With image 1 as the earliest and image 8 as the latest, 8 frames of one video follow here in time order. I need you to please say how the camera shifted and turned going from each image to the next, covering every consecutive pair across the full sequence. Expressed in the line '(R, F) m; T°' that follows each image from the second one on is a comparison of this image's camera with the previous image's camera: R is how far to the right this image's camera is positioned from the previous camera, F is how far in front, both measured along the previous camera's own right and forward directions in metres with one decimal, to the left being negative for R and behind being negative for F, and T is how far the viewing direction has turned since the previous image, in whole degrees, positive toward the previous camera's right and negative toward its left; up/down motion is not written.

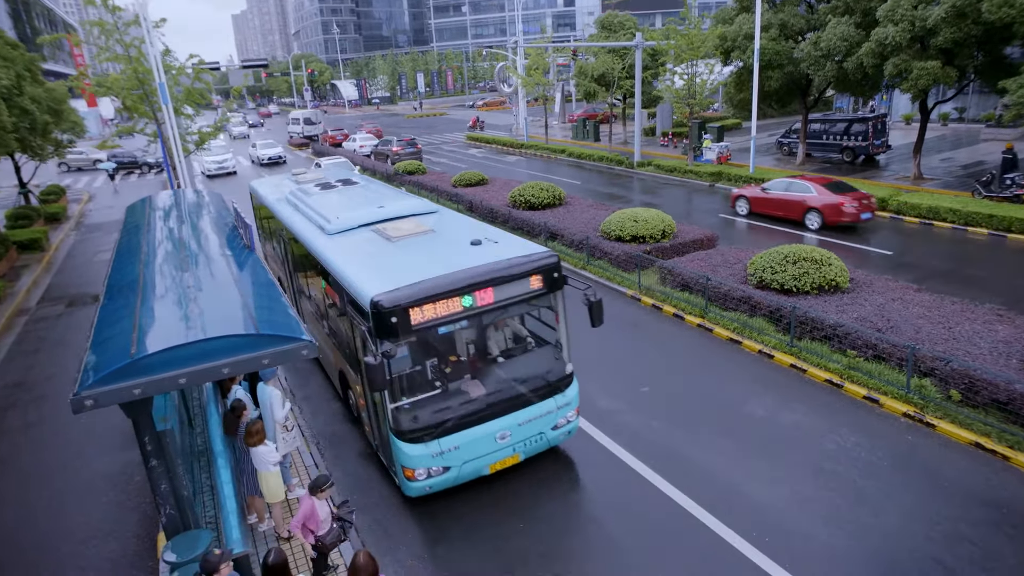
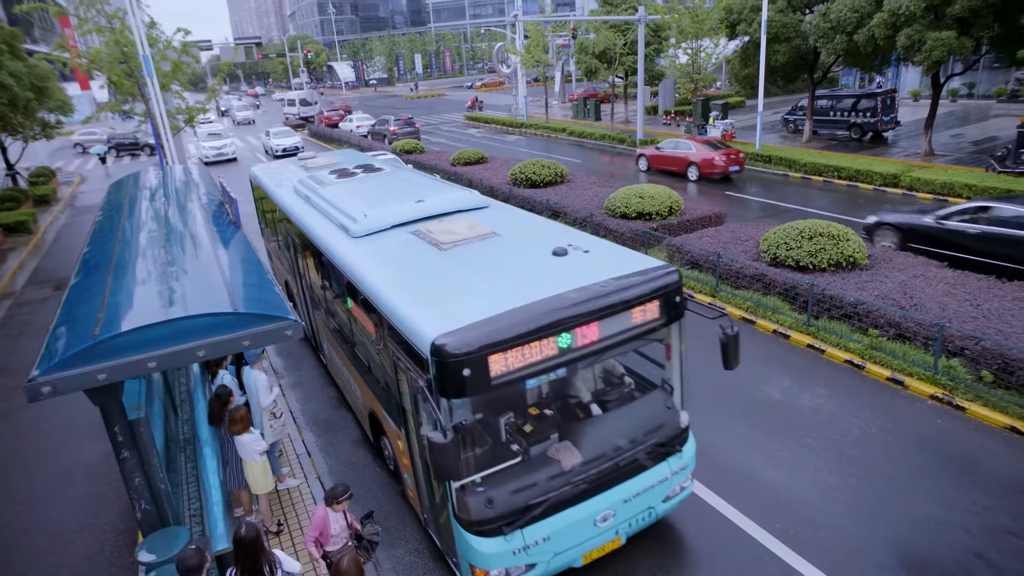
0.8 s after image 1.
(0.0, +0.5) m; 0°
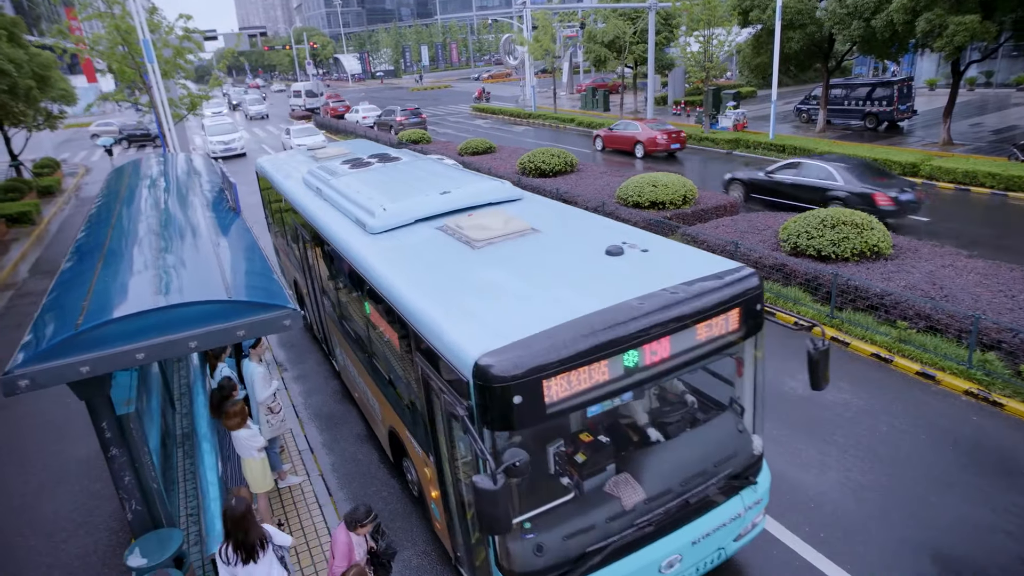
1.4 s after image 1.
(-0.1, +0.3) m; -1°
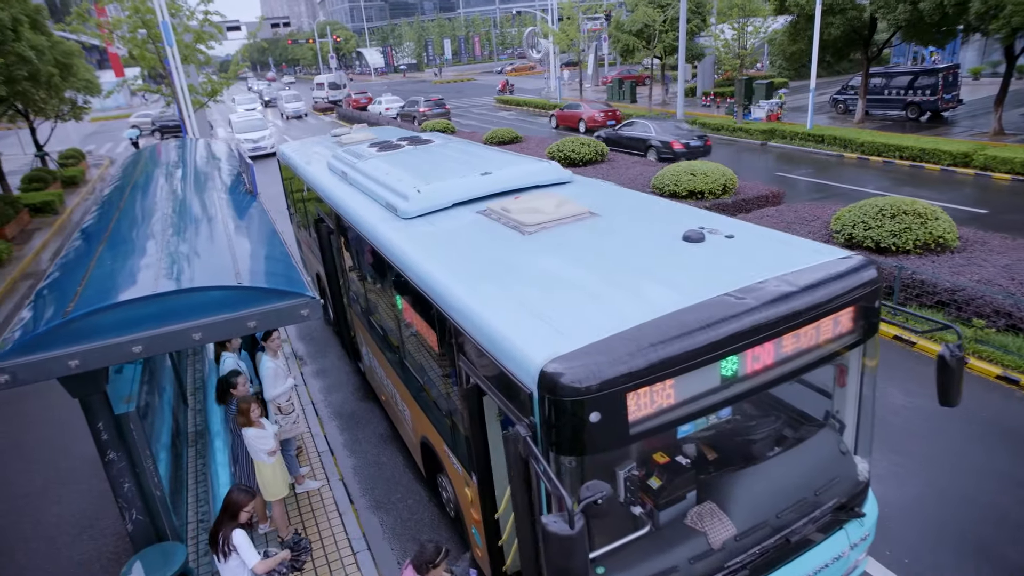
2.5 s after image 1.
(-0.2, +0.6) m; -2°
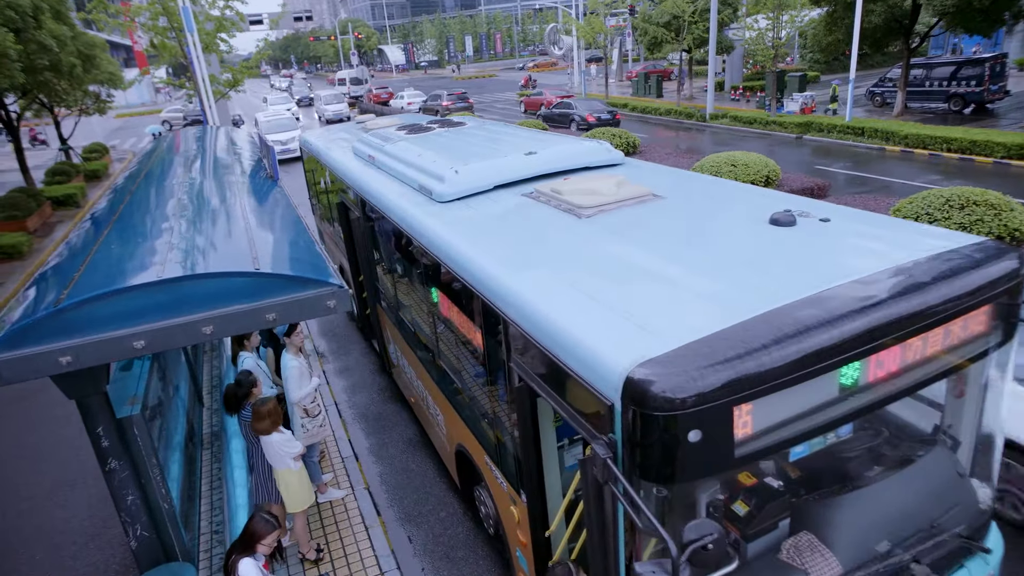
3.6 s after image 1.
(-0.2, +0.6) m; -2°
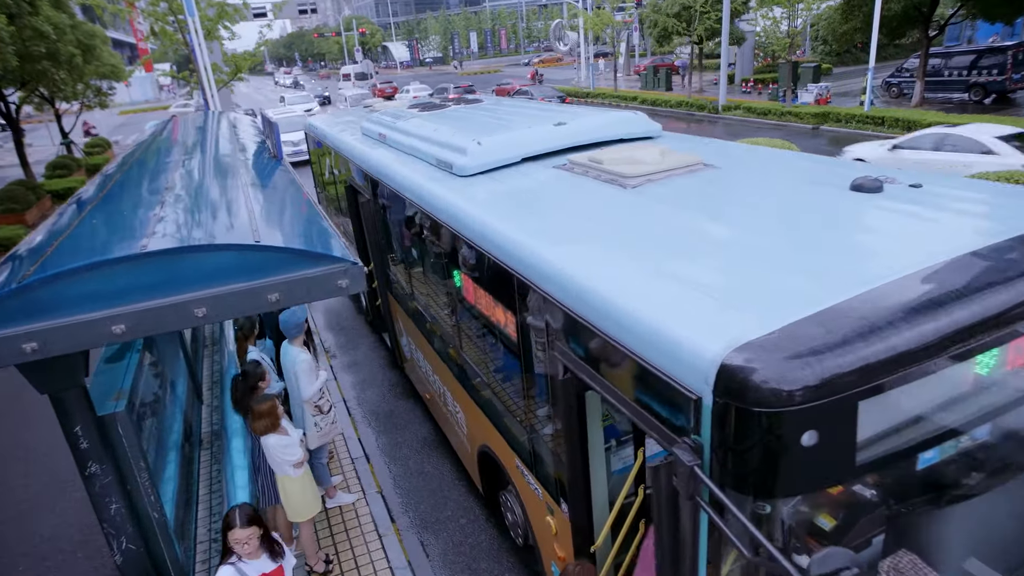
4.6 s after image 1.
(-0.2, +0.5) m; 0°
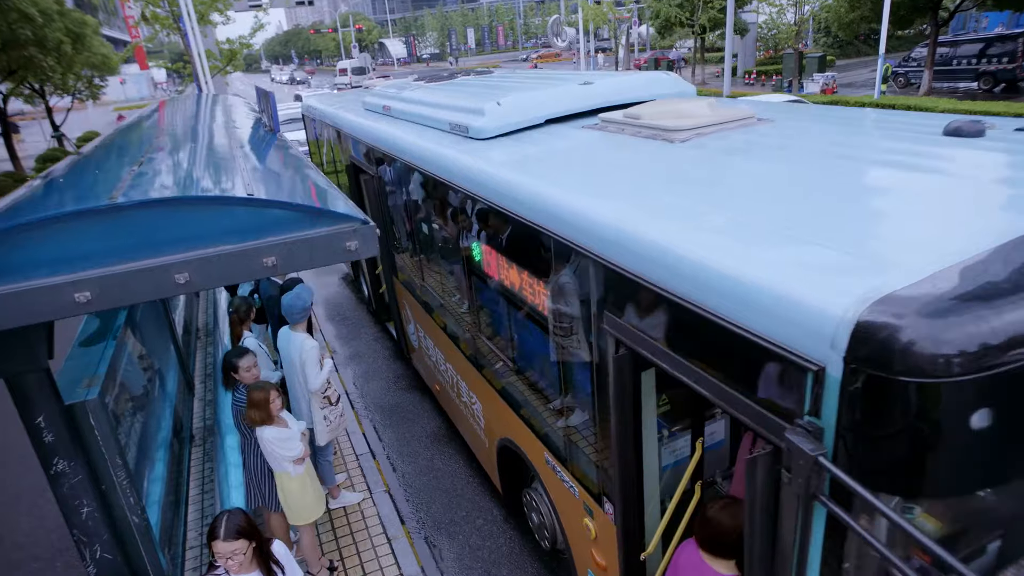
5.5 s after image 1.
(-0.2, +0.4) m; 0°
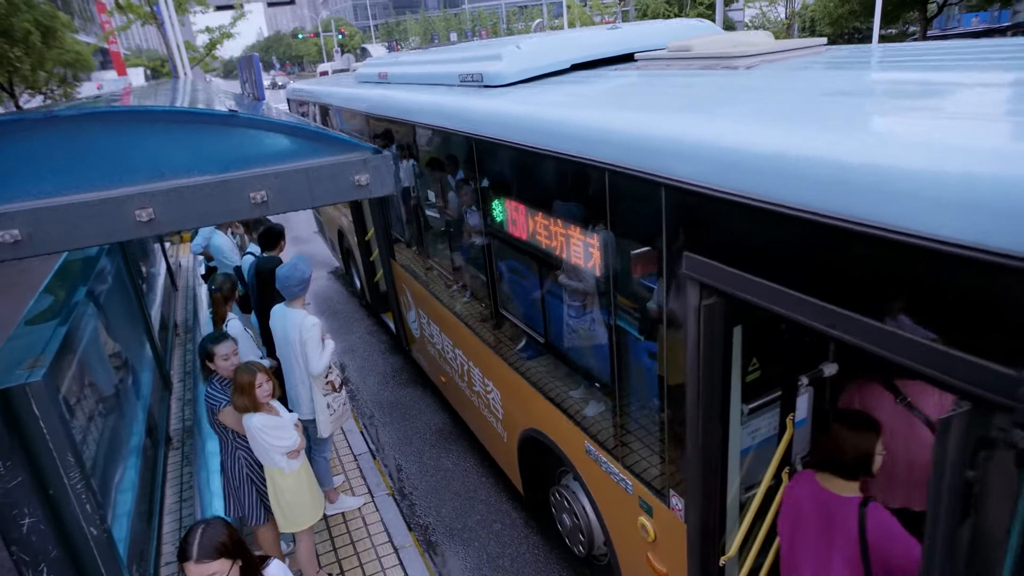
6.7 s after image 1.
(-0.2, +0.5) m; +1°
